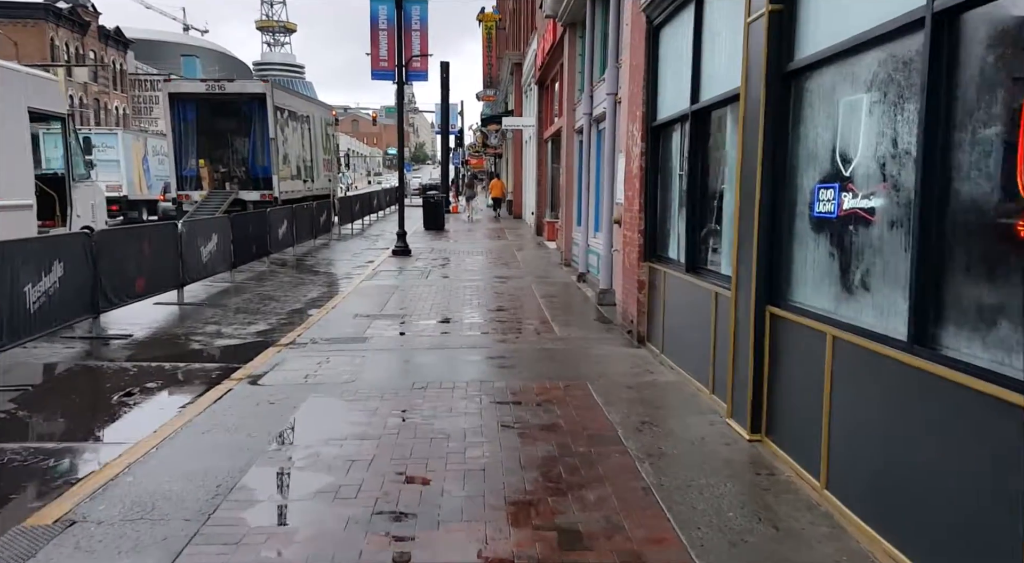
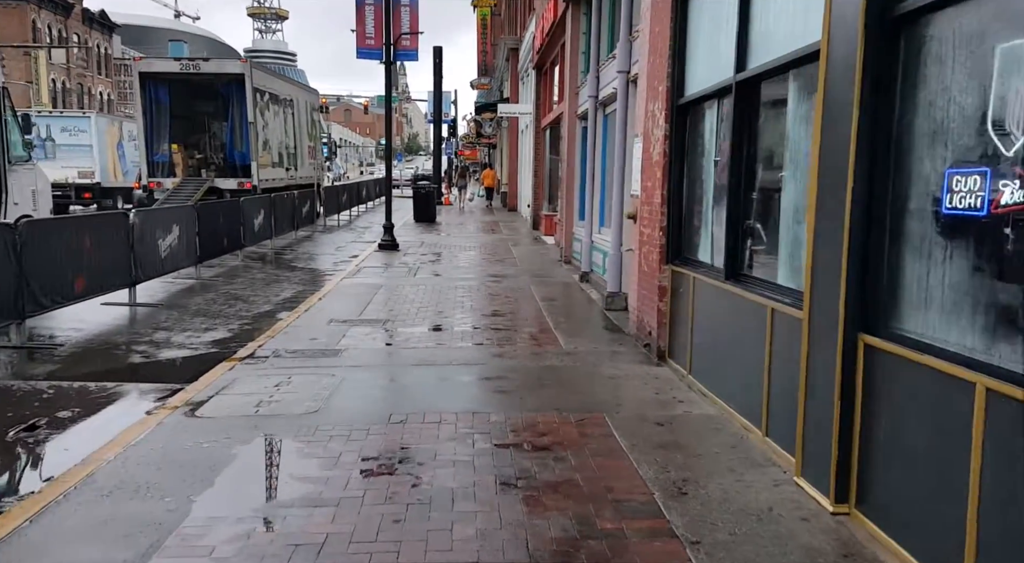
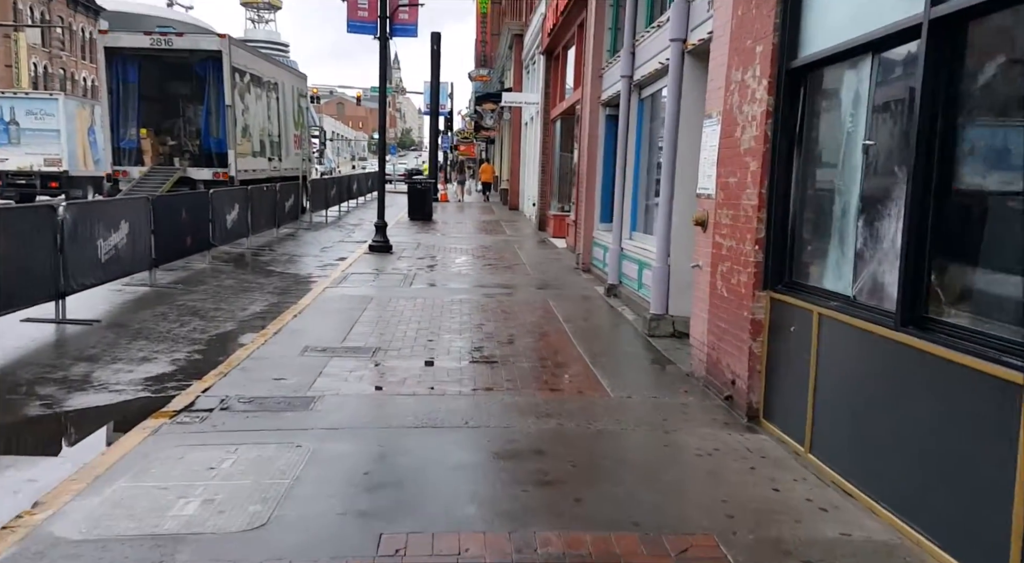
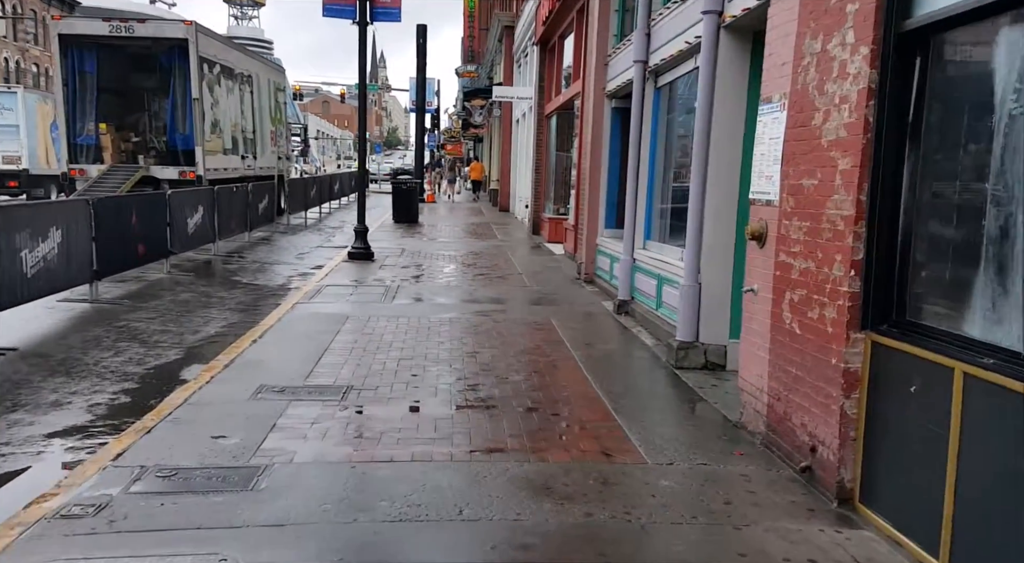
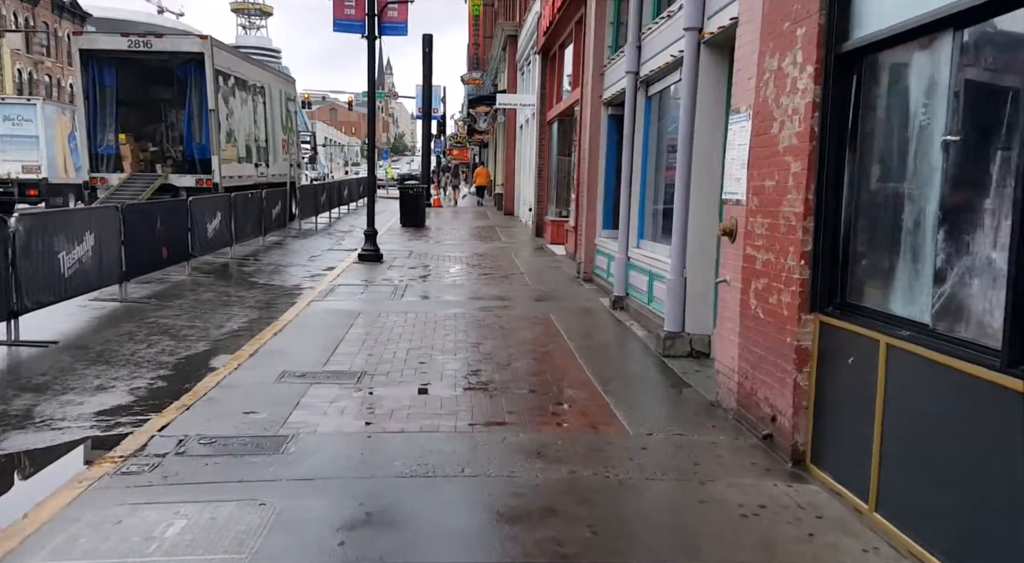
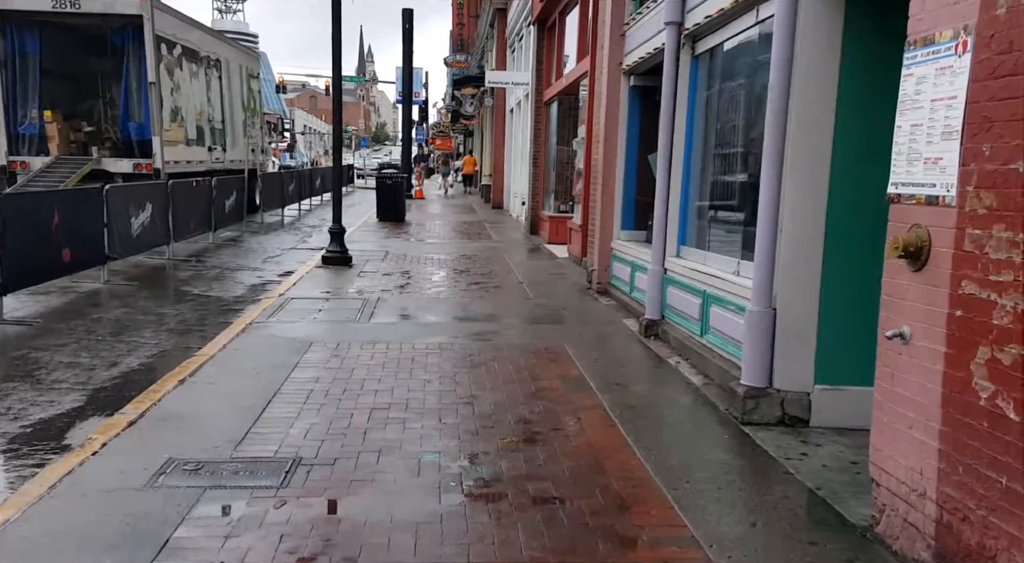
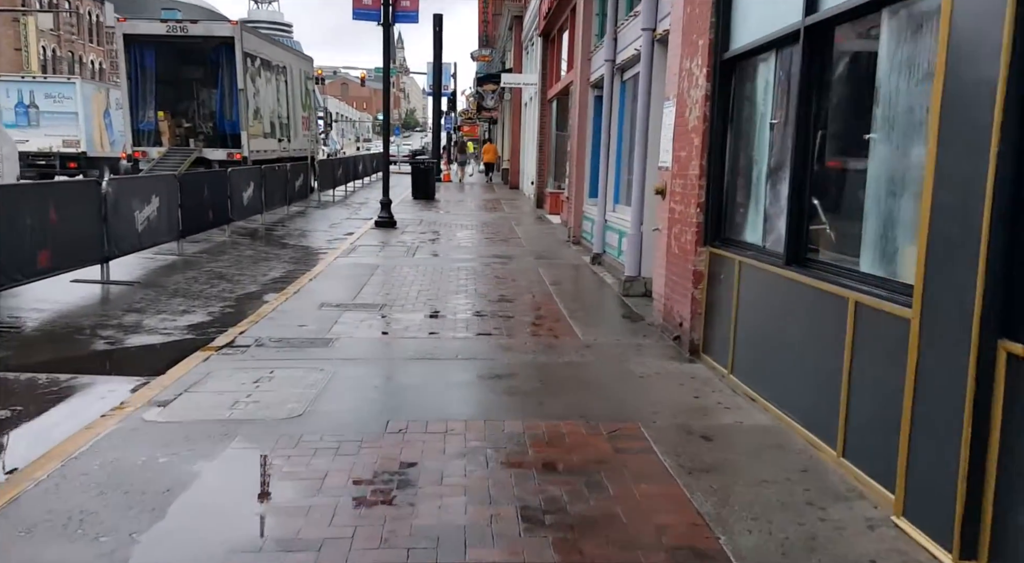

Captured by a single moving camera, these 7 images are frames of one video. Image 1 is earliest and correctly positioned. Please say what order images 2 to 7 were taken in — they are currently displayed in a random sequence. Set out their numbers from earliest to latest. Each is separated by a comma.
2, 7, 3, 5, 4, 6
